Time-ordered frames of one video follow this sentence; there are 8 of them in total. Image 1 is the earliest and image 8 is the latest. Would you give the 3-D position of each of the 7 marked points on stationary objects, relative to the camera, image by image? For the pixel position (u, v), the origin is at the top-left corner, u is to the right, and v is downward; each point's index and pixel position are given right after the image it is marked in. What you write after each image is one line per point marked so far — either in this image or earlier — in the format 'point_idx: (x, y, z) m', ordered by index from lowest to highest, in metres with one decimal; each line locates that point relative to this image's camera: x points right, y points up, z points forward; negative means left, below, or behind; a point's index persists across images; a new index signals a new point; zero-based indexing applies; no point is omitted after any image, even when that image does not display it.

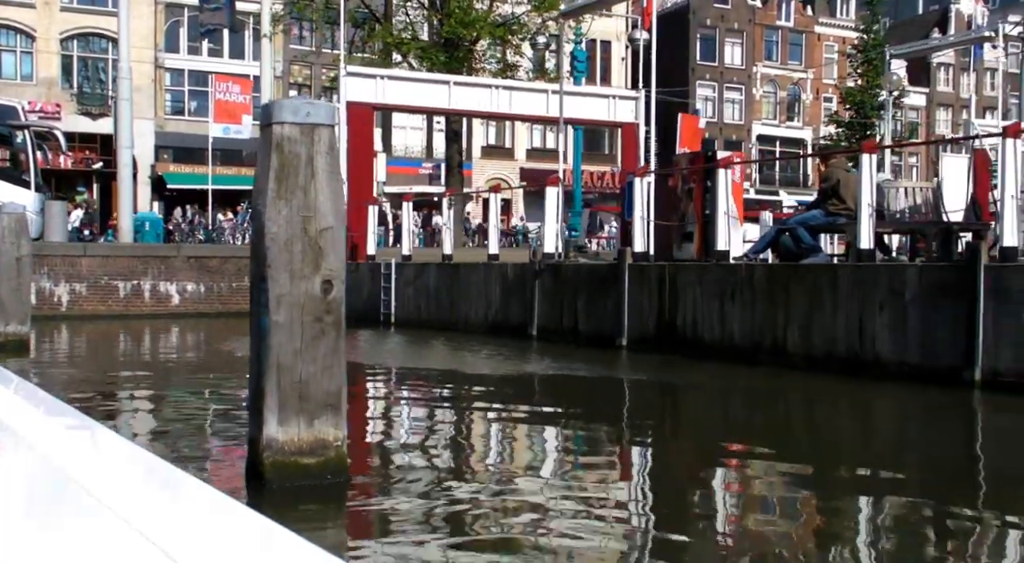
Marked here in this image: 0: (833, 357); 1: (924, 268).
0: (+2.5, -0.6, +9.9) m
1: (+2.9, +0.1, +9.0) m
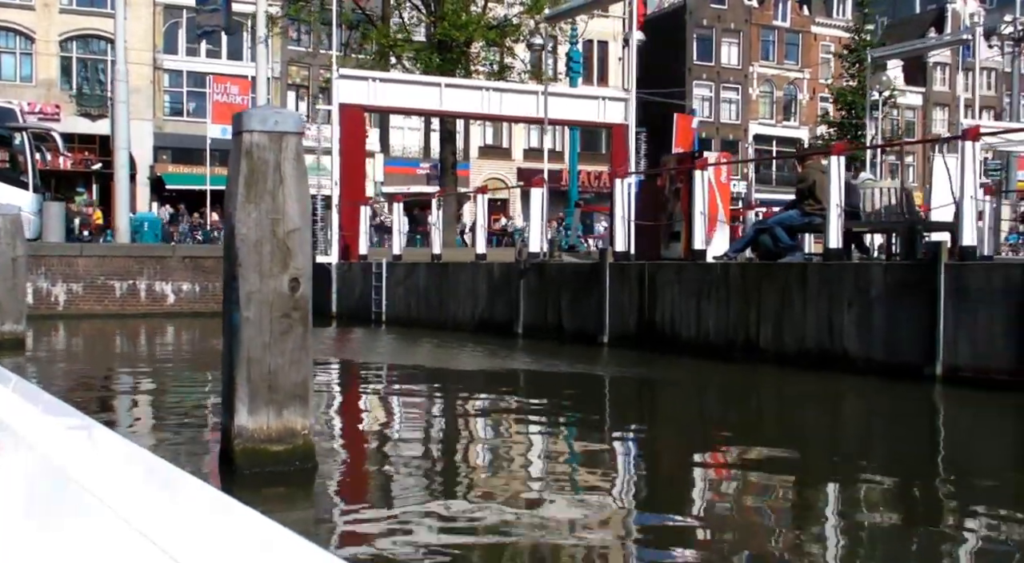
0: (+2.3, -0.6, +10.1) m
1: (+2.8, +0.1, +9.3) m
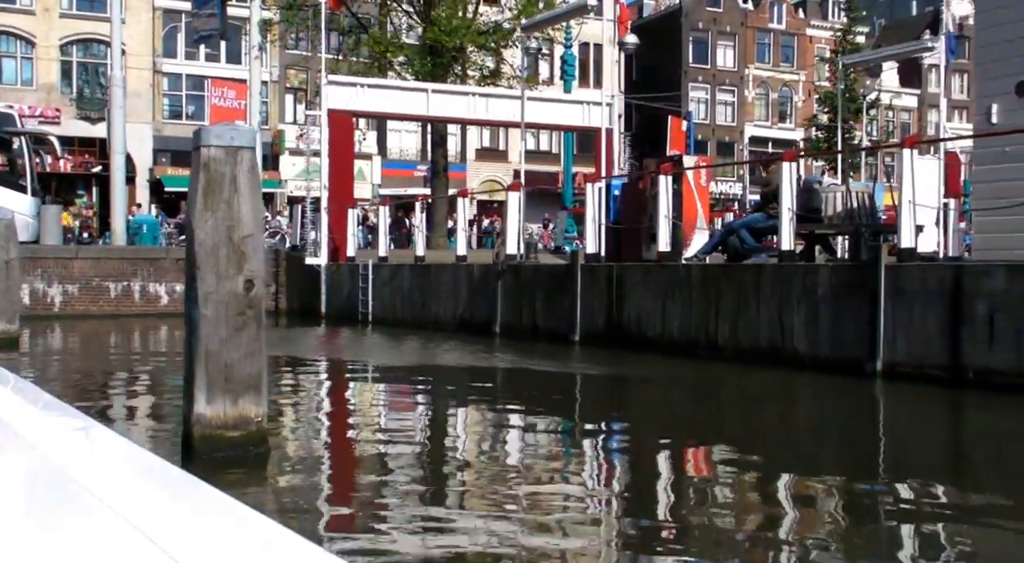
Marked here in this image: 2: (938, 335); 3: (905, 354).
0: (+2.1, -0.6, +10.6) m
1: (+2.5, +0.1, +9.8) m
2: (+3.0, -0.4, +8.9) m
3: (+2.9, -0.5, +9.2) m
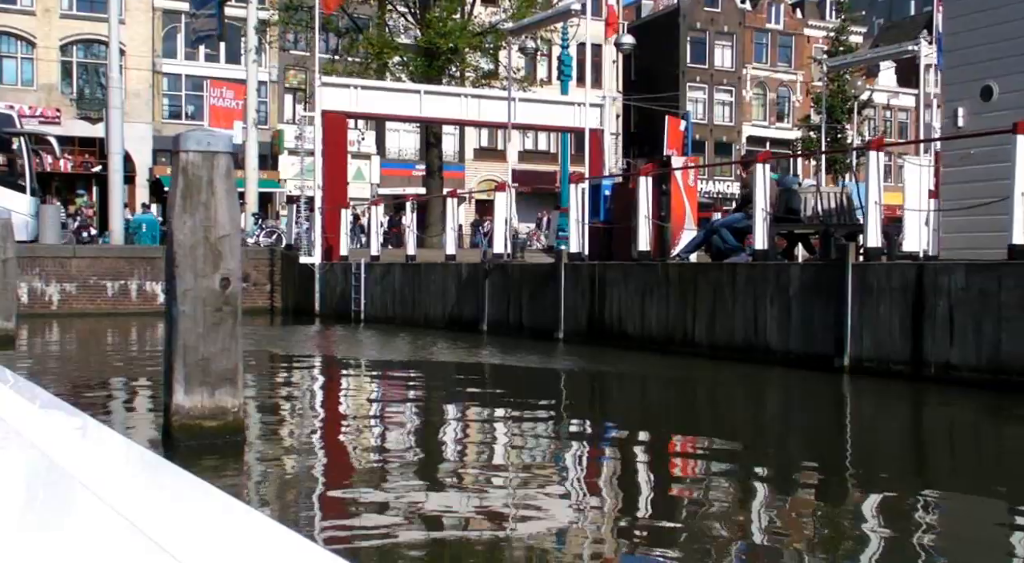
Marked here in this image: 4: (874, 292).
0: (+1.9, -0.6, +10.9) m
1: (+2.3, +0.1, +10.1) m
2: (+2.9, -0.4, +9.2) m
3: (+2.7, -0.5, +9.5) m
4: (+2.7, -0.1, +9.4) m
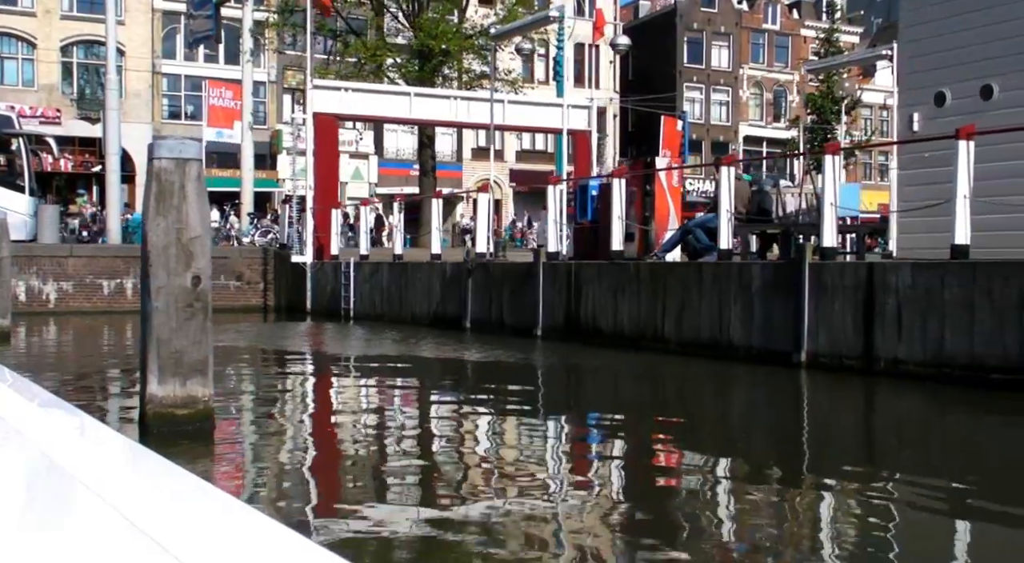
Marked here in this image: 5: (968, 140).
0: (+1.7, -0.5, +11.3) m
1: (+2.1, +0.1, +10.5) m
2: (+2.6, -0.4, +9.6) m
3: (+2.5, -0.5, +9.9) m
4: (+2.5, -0.1, +9.8) m
5: (+3.1, +1.0, +8.7) m
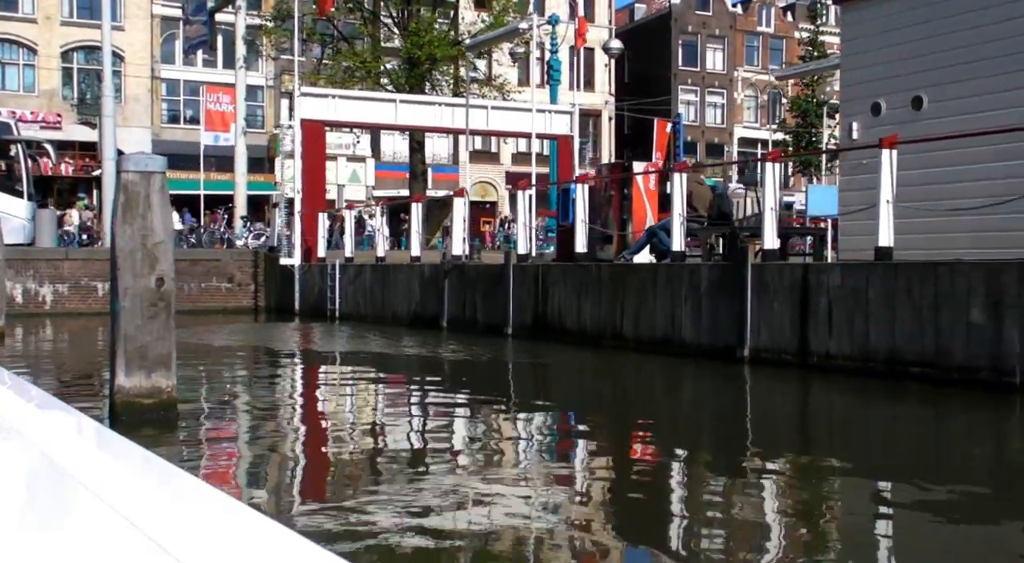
0: (+1.4, -0.5, +11.9) m
1: (+1.8, +0.1, +11.1) m
2: (+2.3, -0.4, +10.2) m
3: (+2.1, -0.5, +10.5) m
4: (+2.2, -0.1, +10.4) m
5: (+2.8, +1.0, +9.3) m
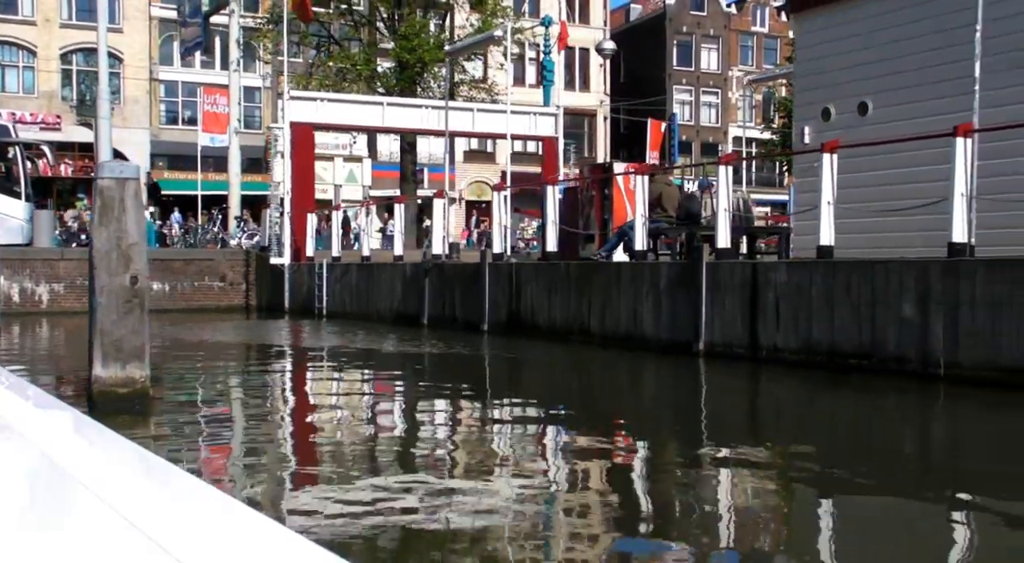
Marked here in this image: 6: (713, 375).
0: (+1.1, -0.5, +12.5) m
1: (+1.5, +0.2, +11.6) m
2: (+2.0, -0.3, +10.8) m
3: (+1.9, -0.5, +11.0) m
4: (+1.9, 0.0, +11.0) m
5: (+2.5, +1.0, +9.8) m
6: (+1.7, -0.8, +10.5) m
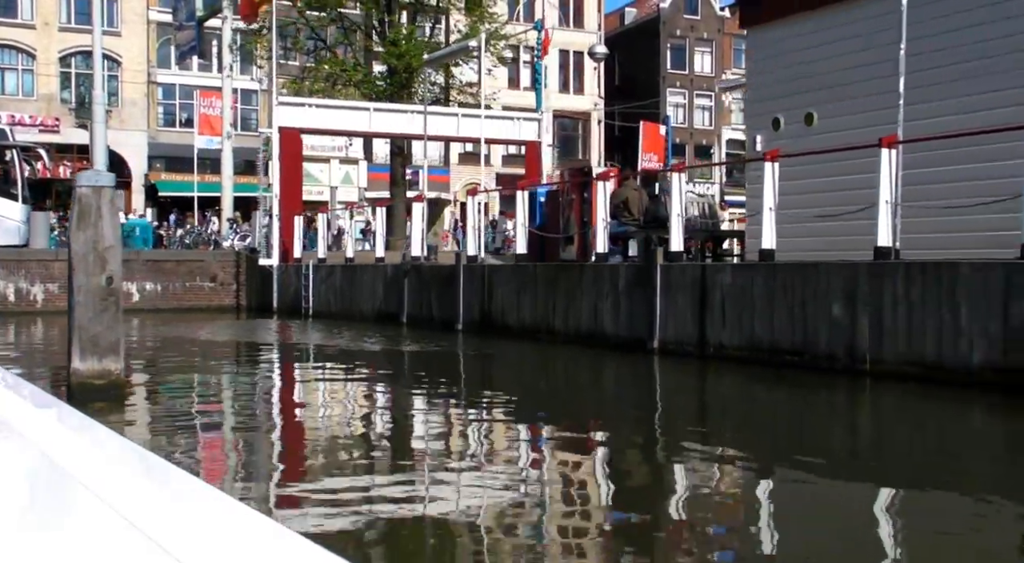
0: (+0.8, -0.5, +13.0) m
1: (+1.2, +0.1, +12.2) m
2: (+1.7, -0.4, +11.3) m
3: (+1.5, -0.5, +11.6) m
4: (+1.5, -0.1, +11.6) m
5: (+2.2, +1.0, +10.4) m
6: (+1.3, -0.8, +11.1) m
